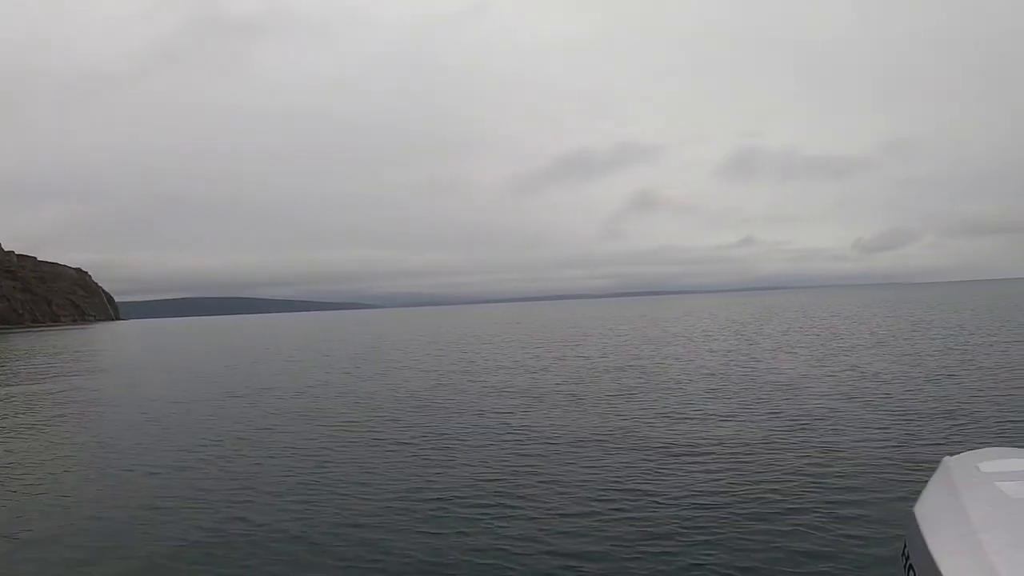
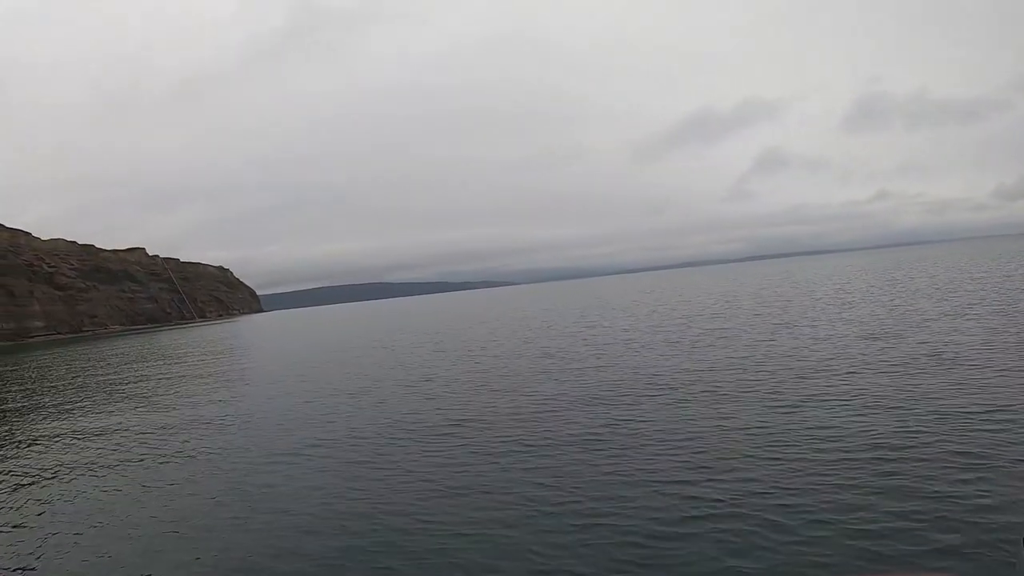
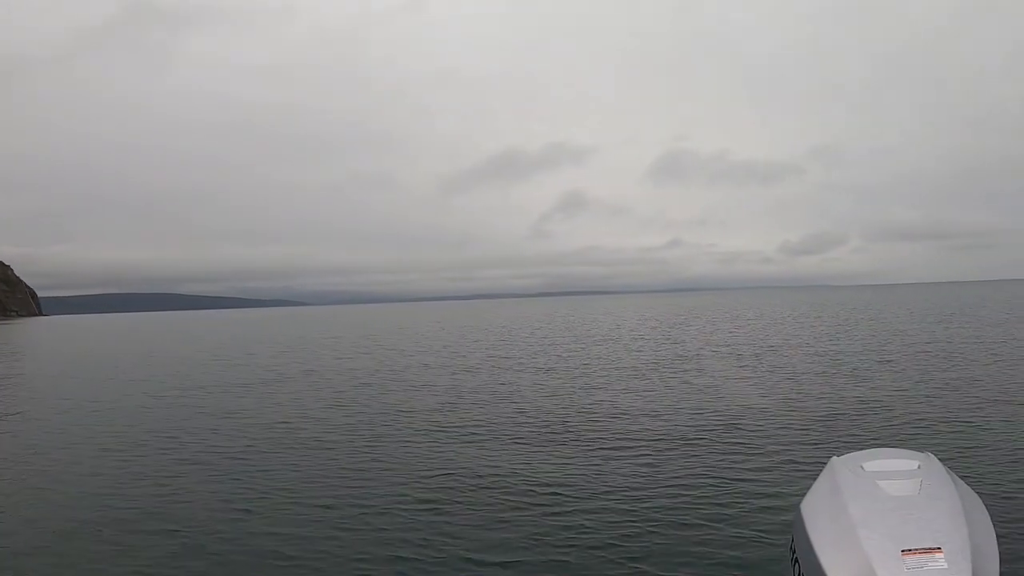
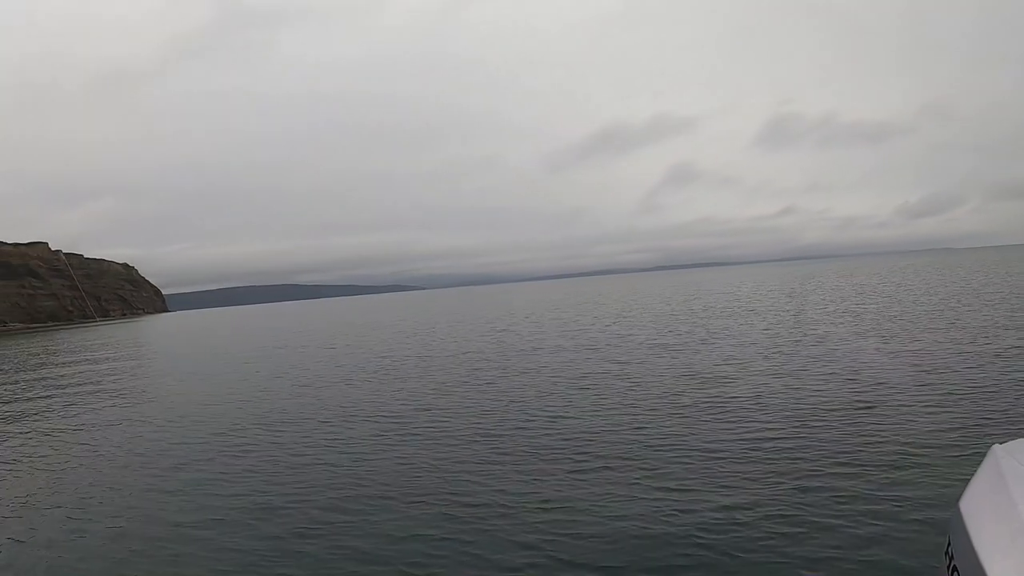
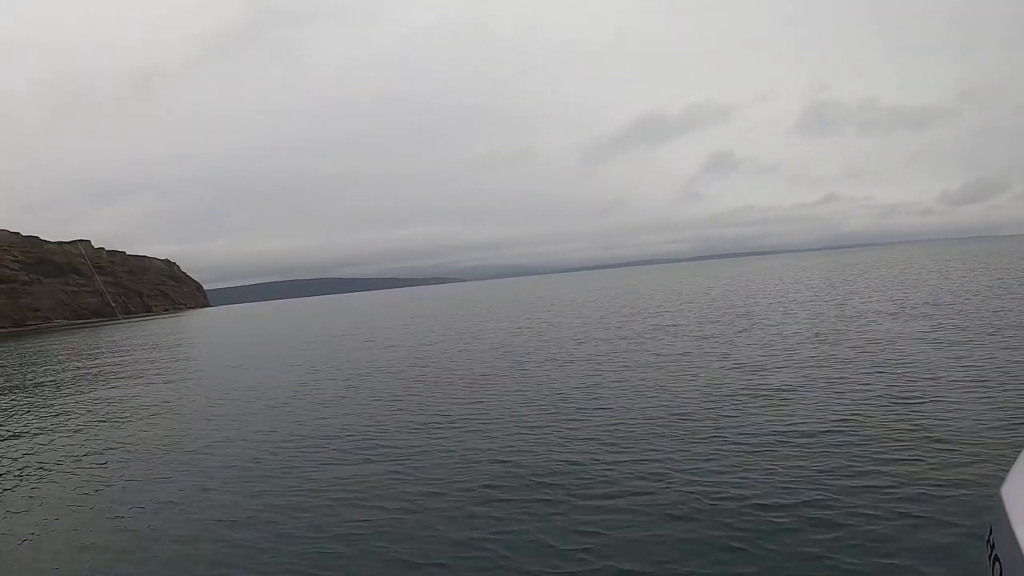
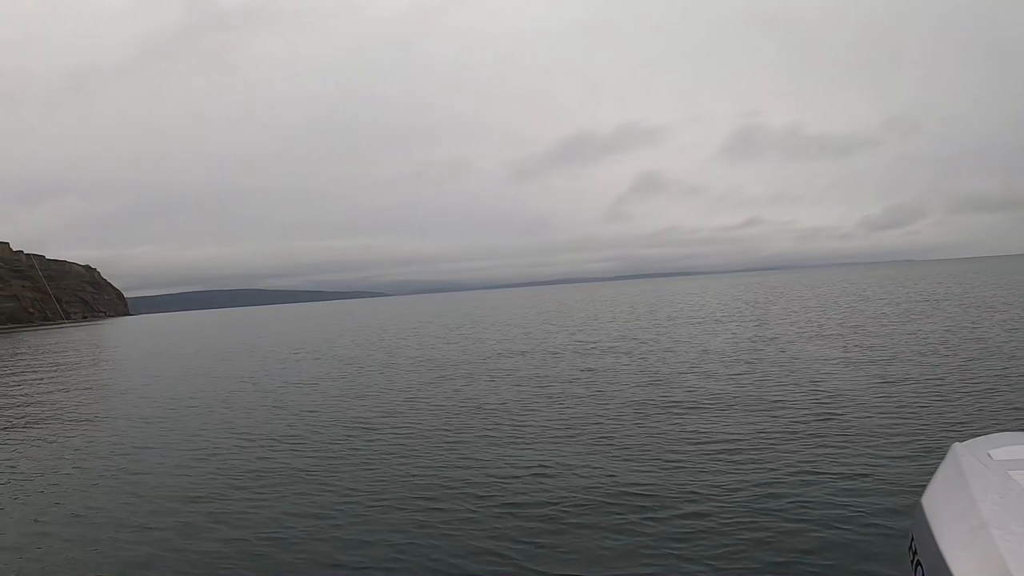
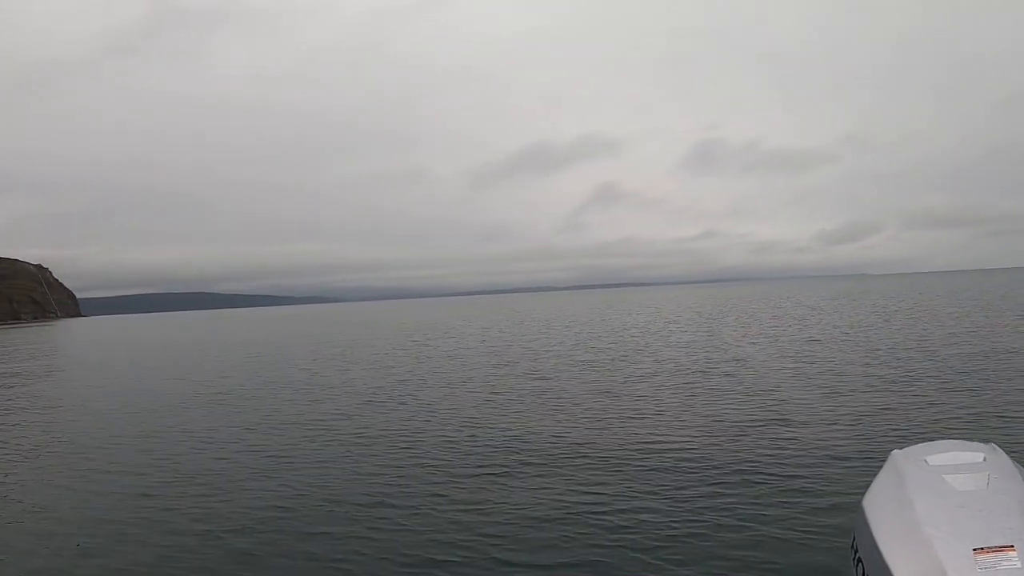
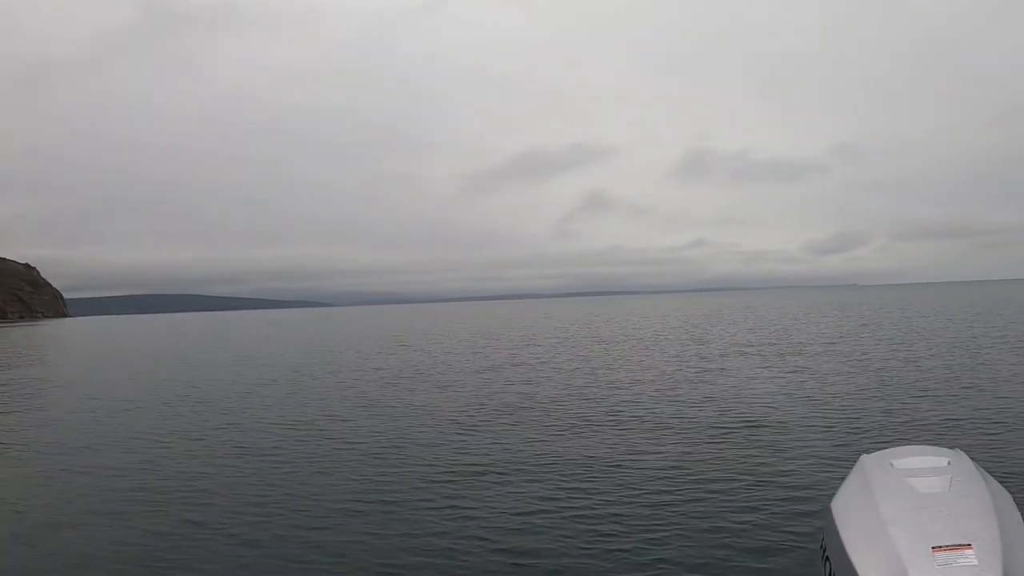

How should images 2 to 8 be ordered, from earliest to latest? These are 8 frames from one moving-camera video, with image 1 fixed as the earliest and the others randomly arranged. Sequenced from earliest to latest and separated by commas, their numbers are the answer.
8, 3, 7, 6, 4, 5, 2
